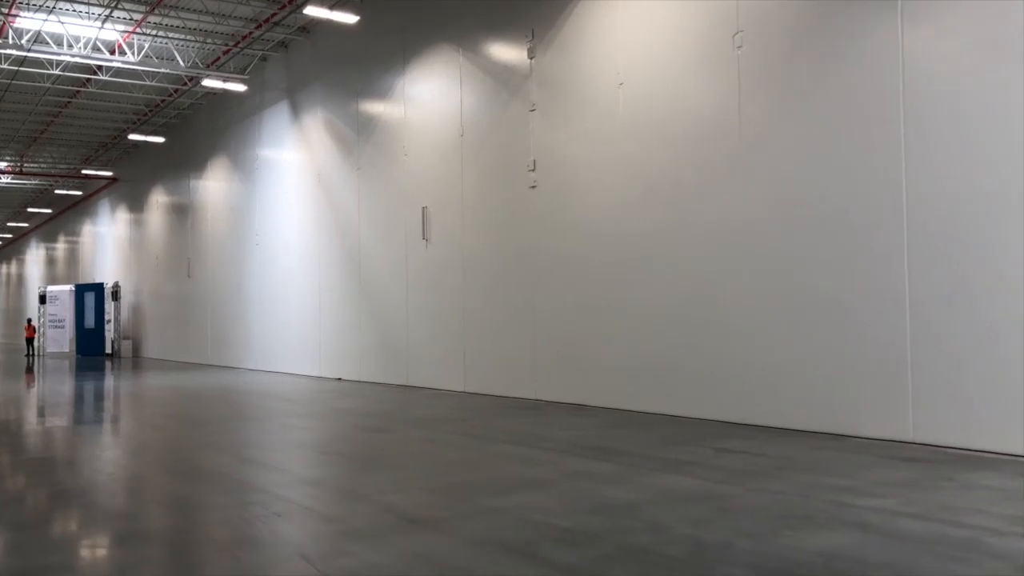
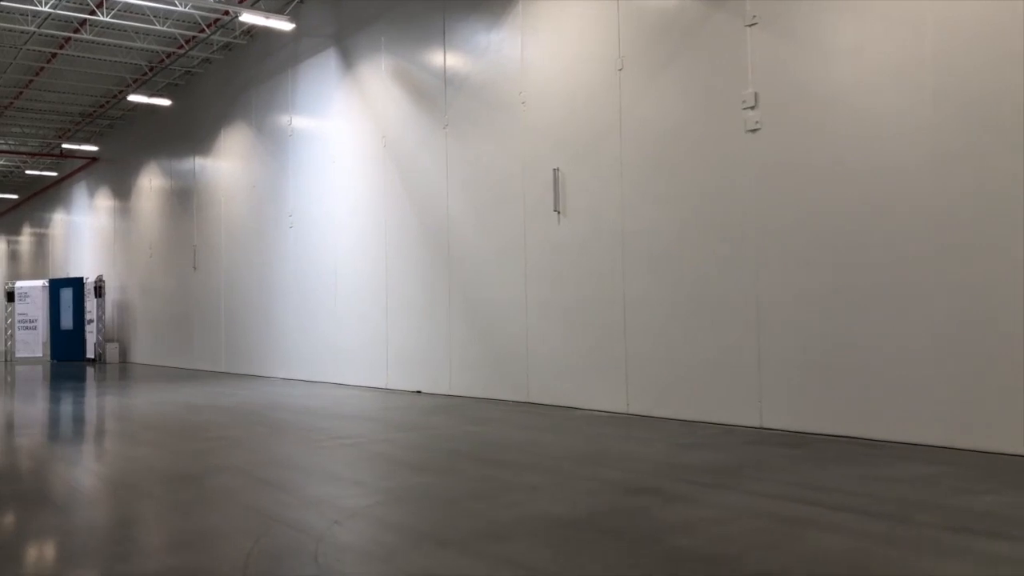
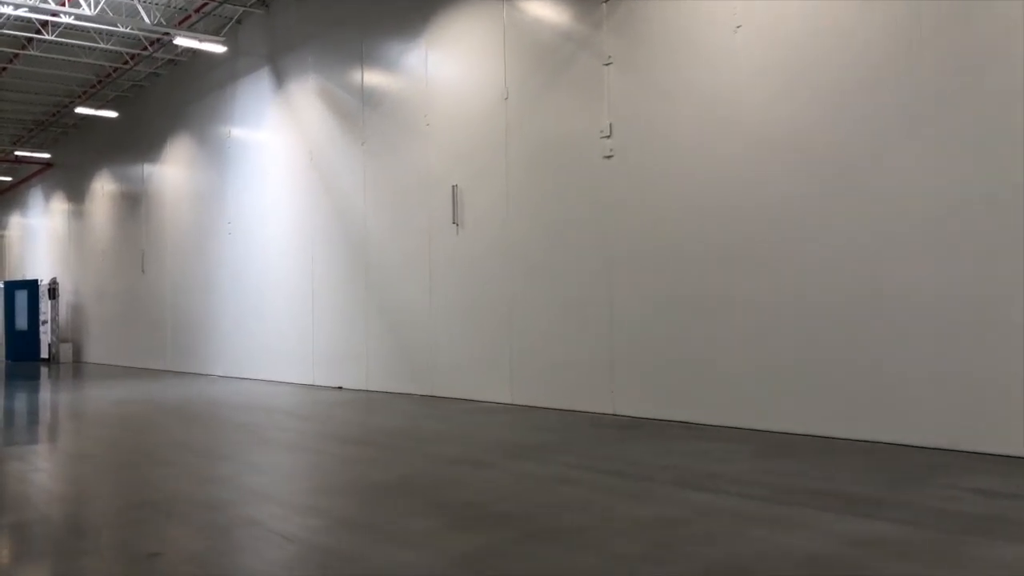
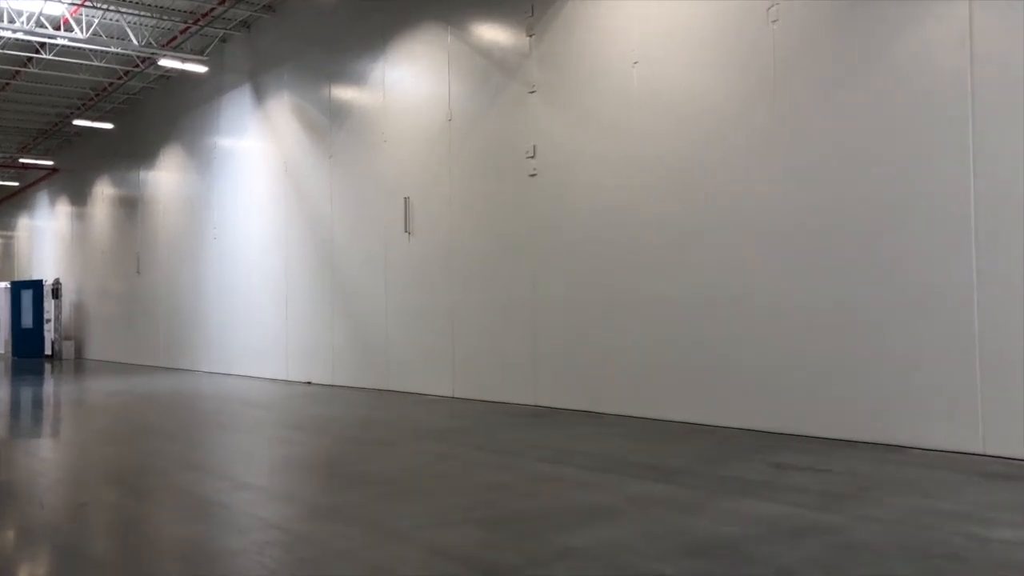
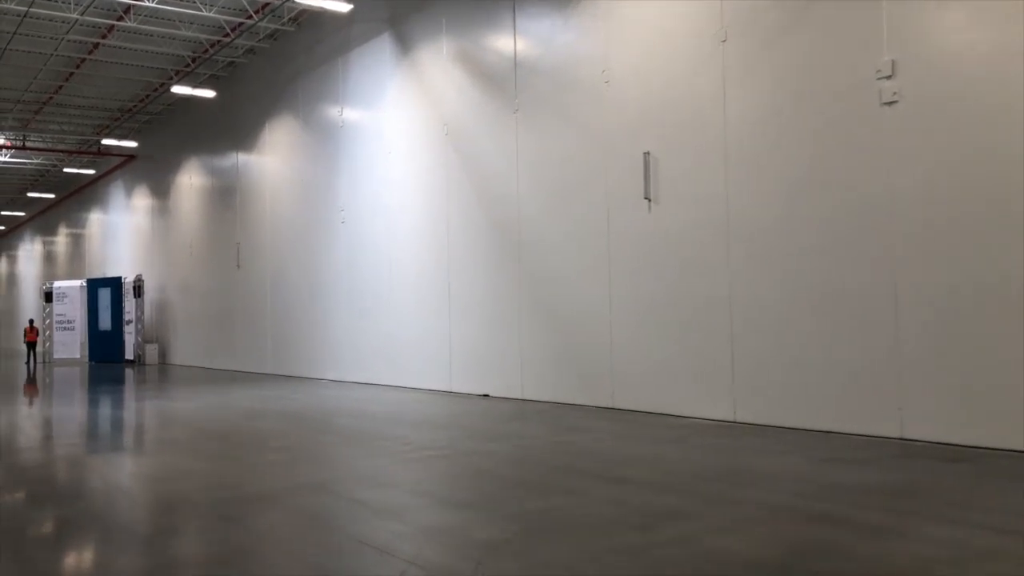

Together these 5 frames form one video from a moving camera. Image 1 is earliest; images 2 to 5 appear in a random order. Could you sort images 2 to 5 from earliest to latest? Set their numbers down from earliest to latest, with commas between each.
4, 3, 2, 5
